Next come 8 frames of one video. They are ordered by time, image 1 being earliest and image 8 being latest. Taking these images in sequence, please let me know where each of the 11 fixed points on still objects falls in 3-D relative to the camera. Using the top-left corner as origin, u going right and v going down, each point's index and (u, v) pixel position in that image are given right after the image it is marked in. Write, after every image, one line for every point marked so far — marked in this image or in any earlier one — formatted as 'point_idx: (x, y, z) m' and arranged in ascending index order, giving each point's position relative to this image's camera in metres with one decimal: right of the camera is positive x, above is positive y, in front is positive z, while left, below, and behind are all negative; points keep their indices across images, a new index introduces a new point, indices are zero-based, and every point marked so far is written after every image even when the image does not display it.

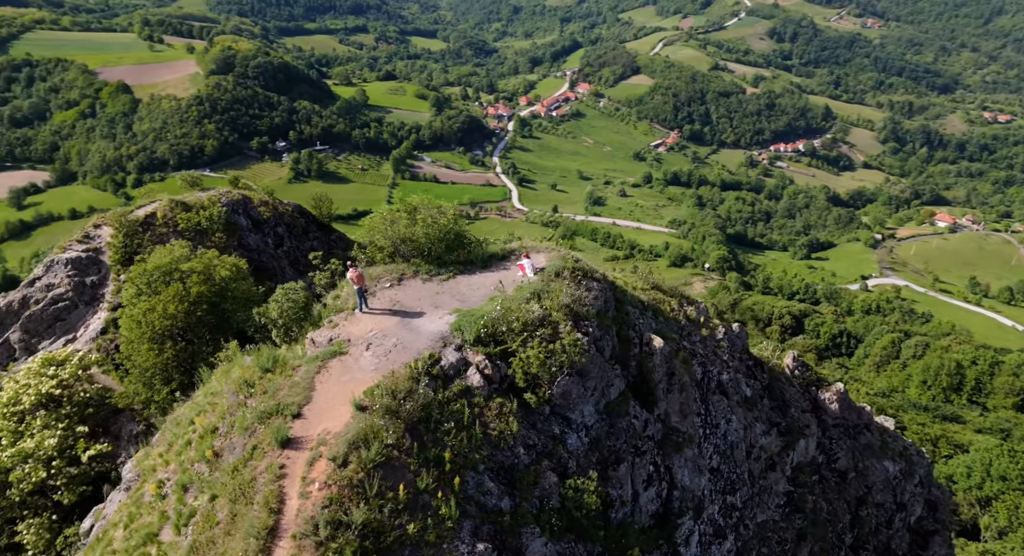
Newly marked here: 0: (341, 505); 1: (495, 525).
0: (-3.4, -4.7, +13.8) m
1: (-0.3, -5.9, +16.2) m
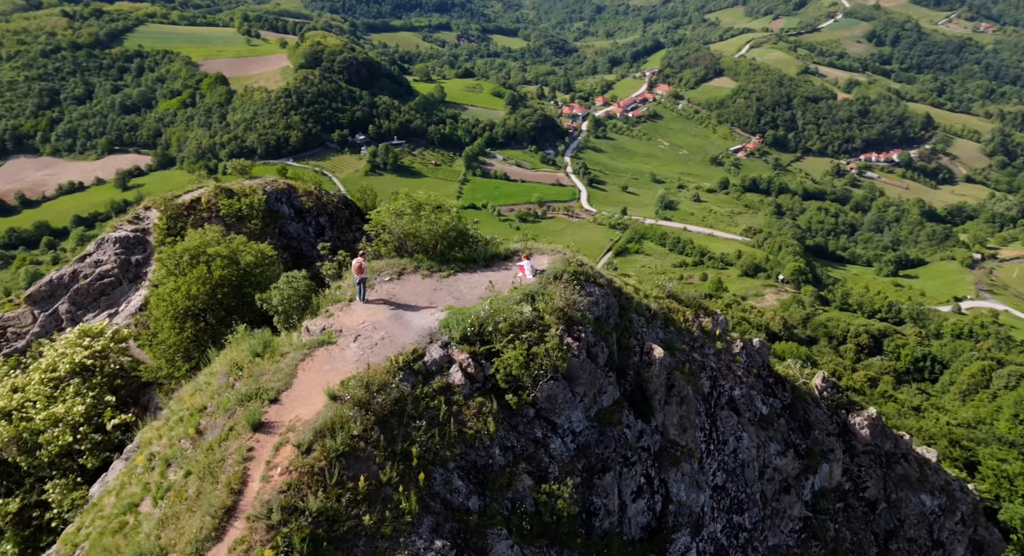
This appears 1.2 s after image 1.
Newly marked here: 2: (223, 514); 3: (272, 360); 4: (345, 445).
0: (-4.5, -4.5, +14.4) m
1: (-1.2, -5.9, +16.4) m
2: (-6.0, -4.9, +14.0) m
3: (-6.3, -2.2, +17.8) m
4: (-3.7, -3.8, +15.4) m
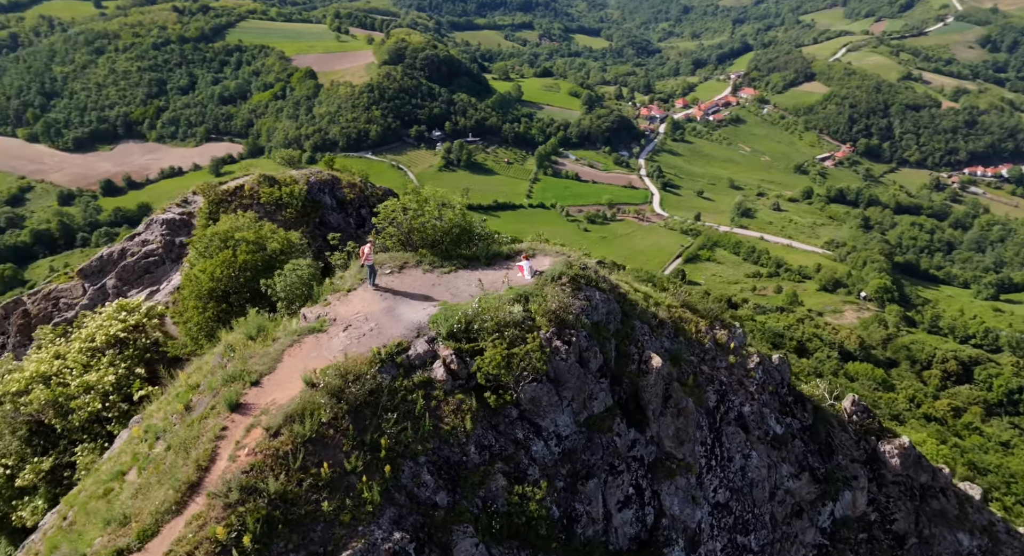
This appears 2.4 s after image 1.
0: (-5.5, -4.3, +15.0) m
1: (-2.1, -5.8, +16.7) m
2: (-7.1, -4.6, +14.8) m
3: (-6.8, -1.8, +18.6) m
4: (-4.6, -3.6, +15.9) m
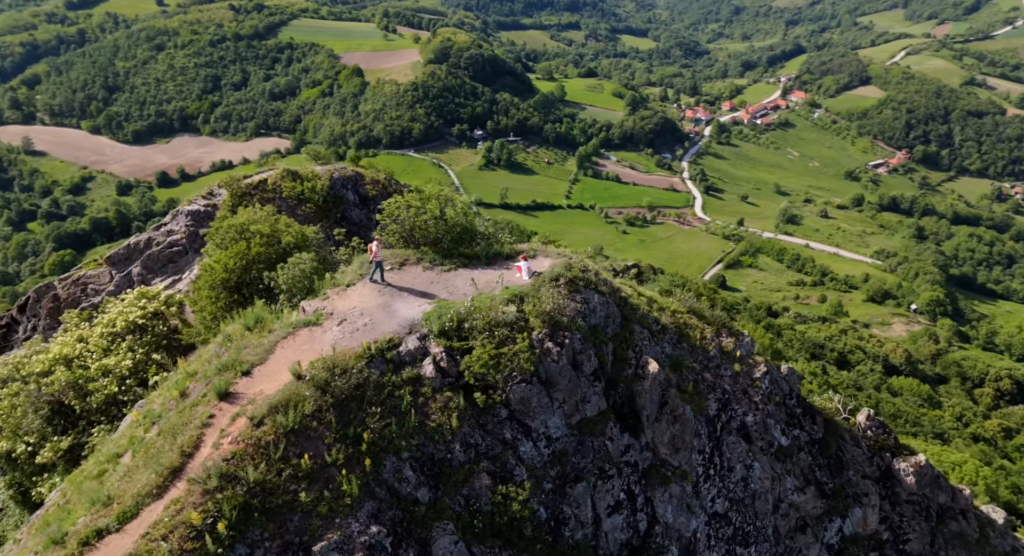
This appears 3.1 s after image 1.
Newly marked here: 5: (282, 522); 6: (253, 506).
0: (-6.1, -4.1, +15.4) m
1: (-2.7, -5.8, +16.9) m
2: (-7.7, -4.4, +15.3) m
3: (-7.1, -1.6, +19.1) m
4: (-5.1, -3.4, +16.2) m
5: (-5.1, -5.4, +15.2) m
6: (-5.7, -5.0, +15.0) m
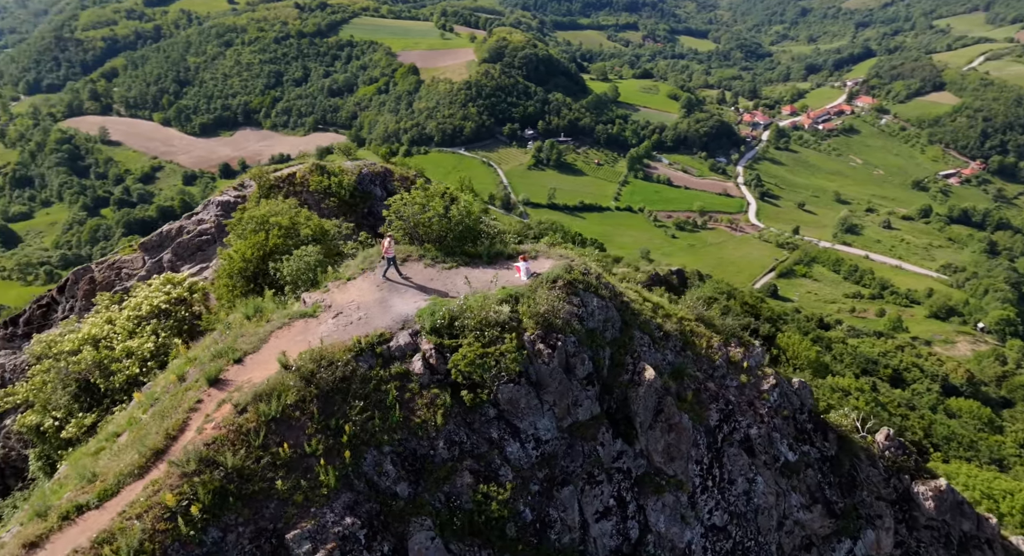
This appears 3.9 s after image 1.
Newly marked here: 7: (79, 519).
0: (-6.7, -3.9, +15.9) m
1: (-3.3, -5.7, +17.1) m
2: (-8.3, -4.1, +15.9) m
3: (-7.3, -1.3, +19.7) m
4: (-5.7, -3.2, +16.7) m
5: (-5.8, -5.2, +15.6) m
6: (-6.4, -4.8, +15.5) m
7: (-9.3, -5.2, +14.5) m
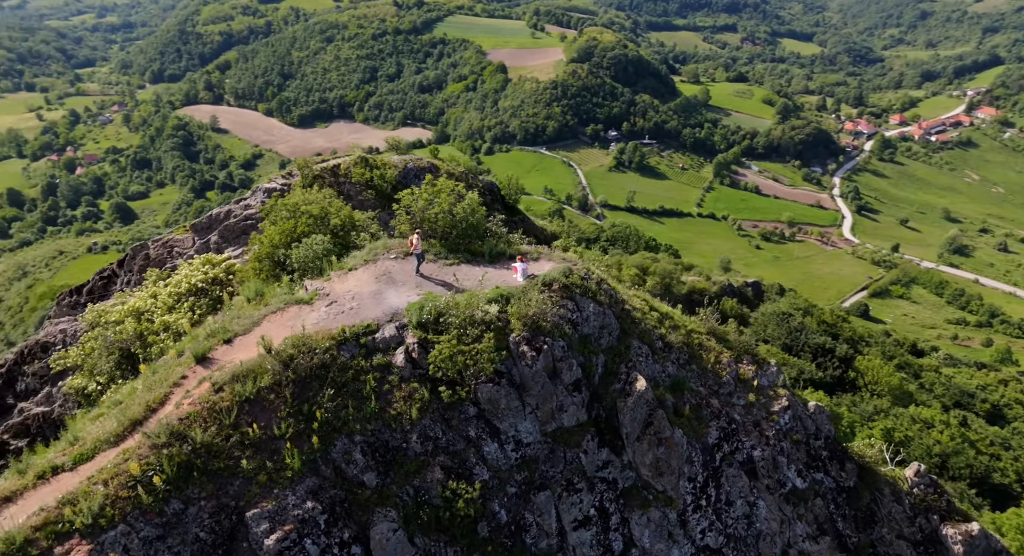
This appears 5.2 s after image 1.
0: (-7.7, -3.4, +16.7) m
1: (-4.2, -5.4, +17.5) m
2: (-9.3, -3.5, +16.9) m
3: (-7.7, -0.9, +20.5) m
4: (-6.5, -2.8, +17.3) m
5: (-6.9, -4.9, +16.3) m
6: (-7.5, -4.4, +16.2) m
7: (-10.5, -4.7, +15.7) m
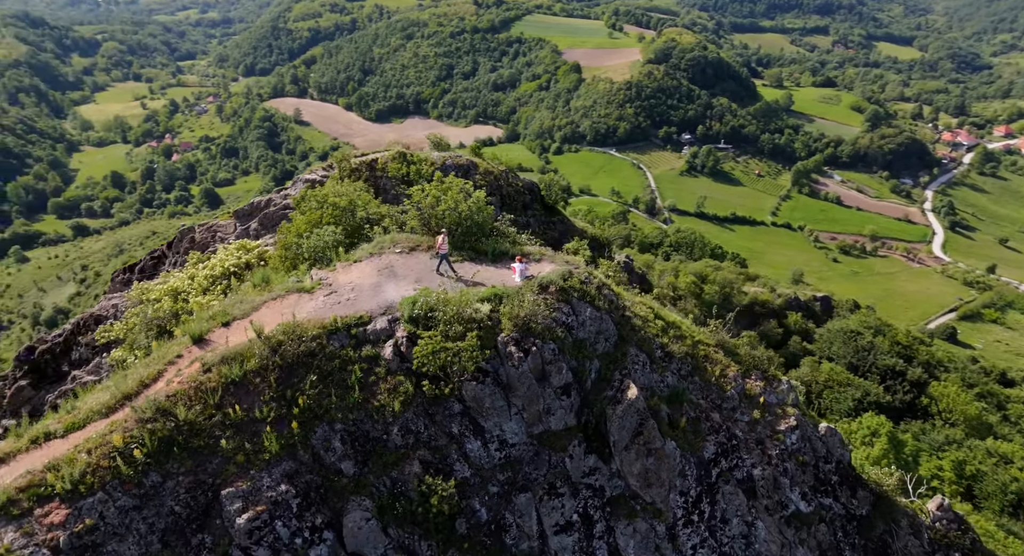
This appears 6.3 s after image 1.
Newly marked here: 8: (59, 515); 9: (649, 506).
0: (-8.4, -3.0, +17.5) m
1: (-5.0, -5.2, +17.8) m
2: (-9.9, -3.0, +17.8) m
3: (-7.8, -0.5, +21.2) m
4: (-7.1, -2.5, +17.9) m
5: (-7.7, -4.5, +16.9) m
6: (-8.2, -3.9, +16.9) m
7: (-11.3, -4.1, +16.7) m
8: (-10.2, -5.3, +15.4) m
9: (+3.9, -6.8, +19.9) m
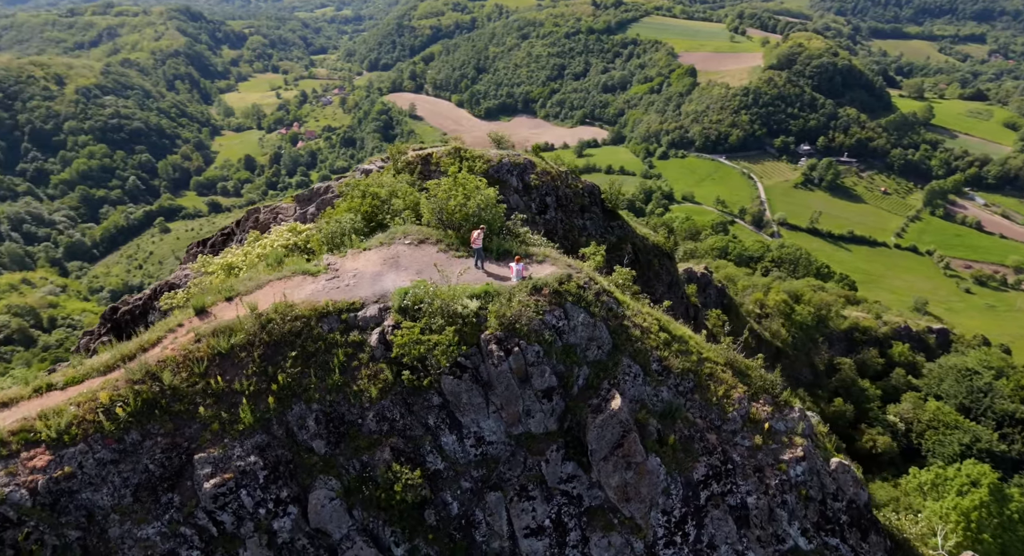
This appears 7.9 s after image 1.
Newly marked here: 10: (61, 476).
0: (-9.2, -2.3, +18.5) m
1: (-5.9, -4.7, +18.3) m
2: (-10.6, -2.2, +19.2) m
3: (-7.8, +0.2, +22.1) m
4: (-7.8, -1.9, +18.8) m
5: (-8.7, -3.8, +17.9) m
6: (-9.2, -3.2, +18.0) m
7: (-12.2, -3.1, +18.3) m
8: (-11.5, -4.4, +16.8) m
9: (+3.1, -7.0, +19.0) m
10: (-11.0, -4.8, +16.8) m
